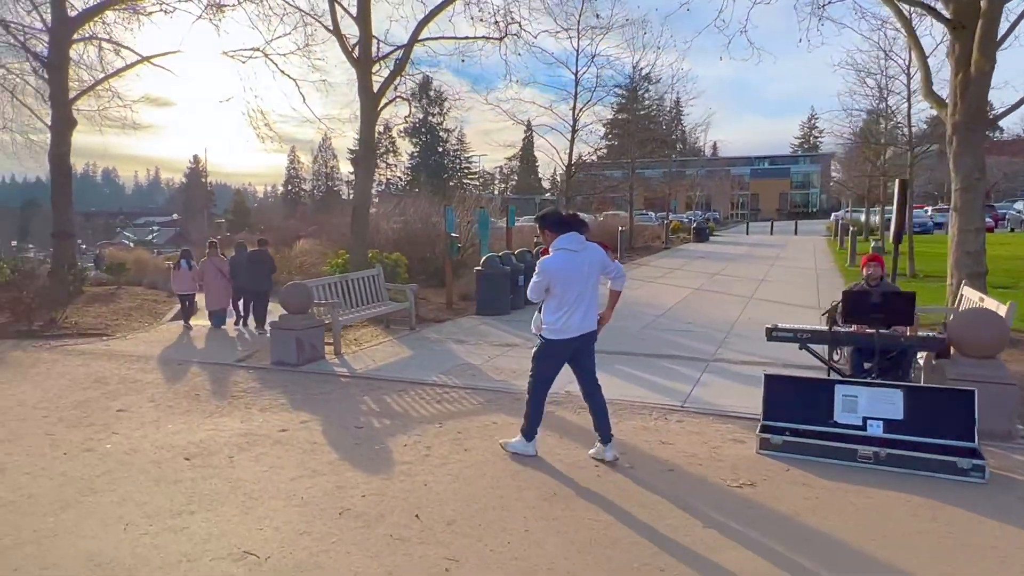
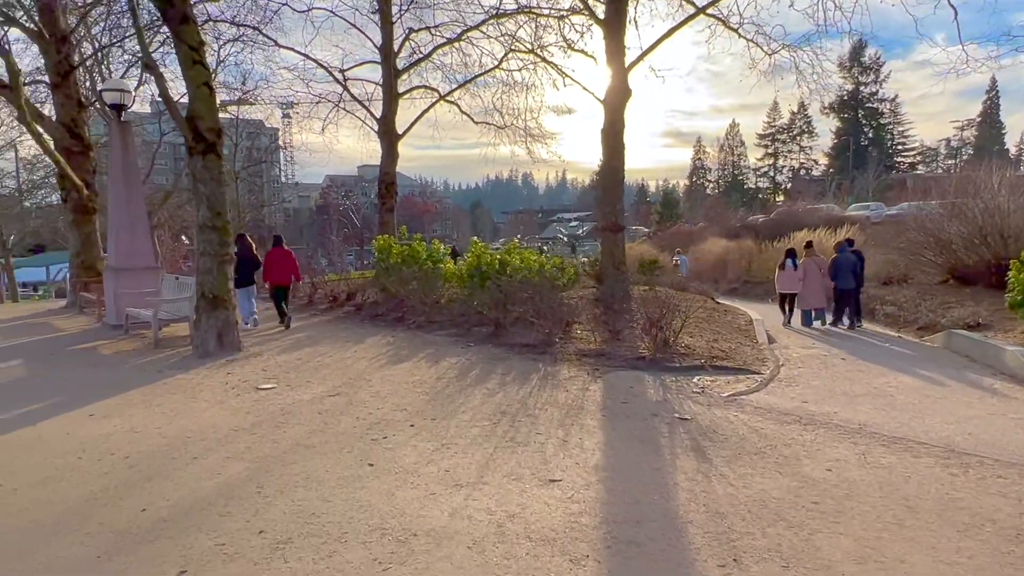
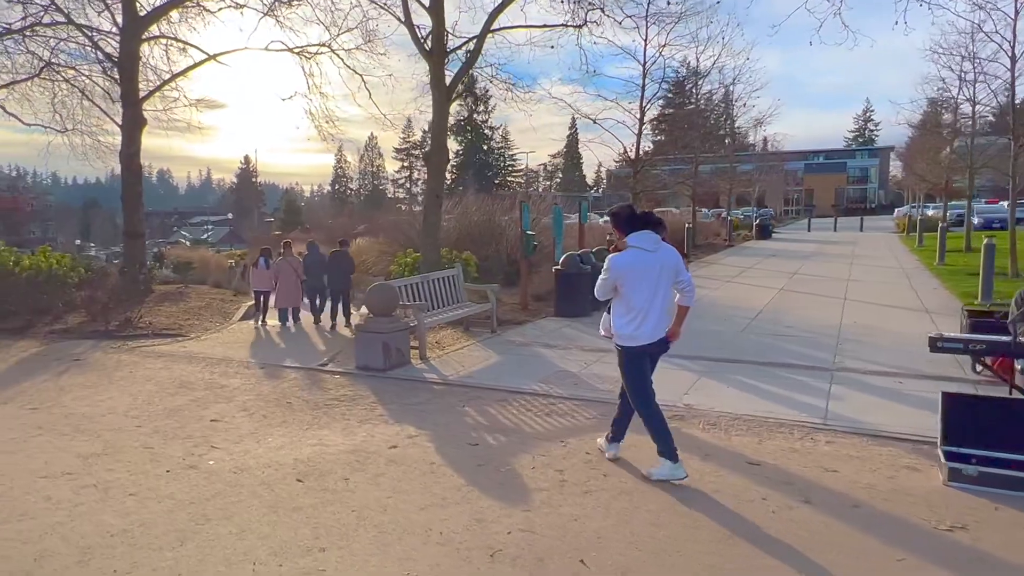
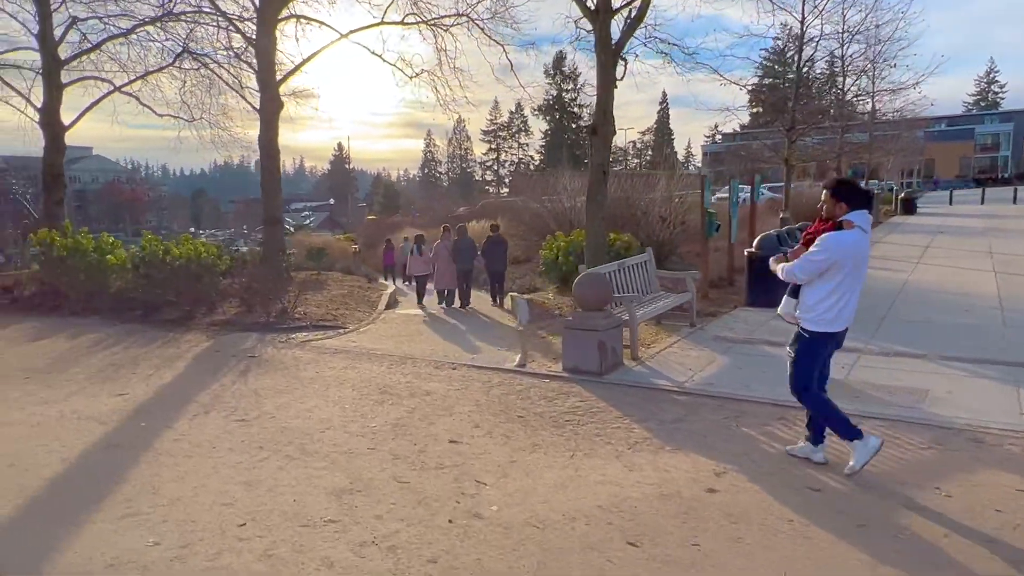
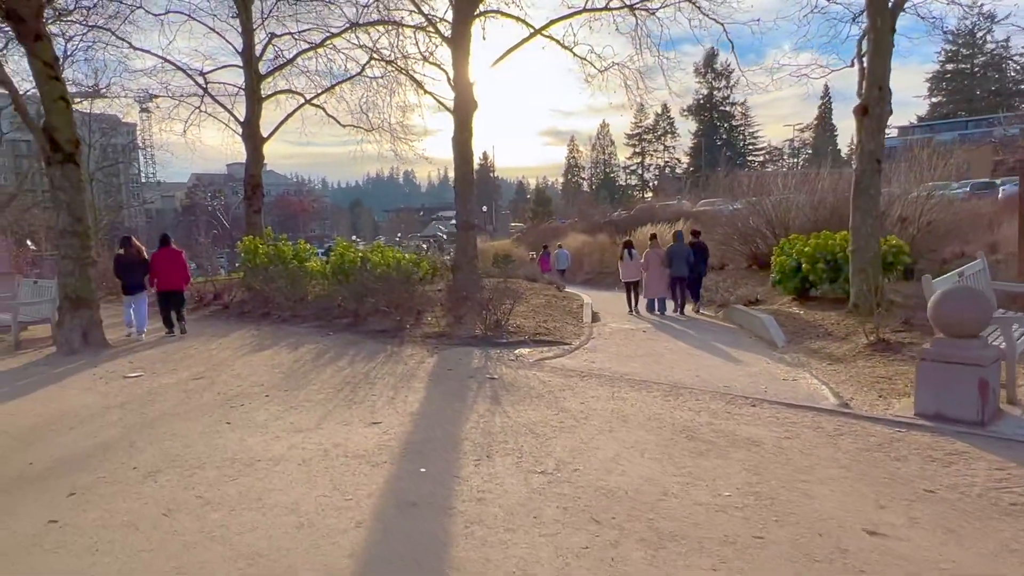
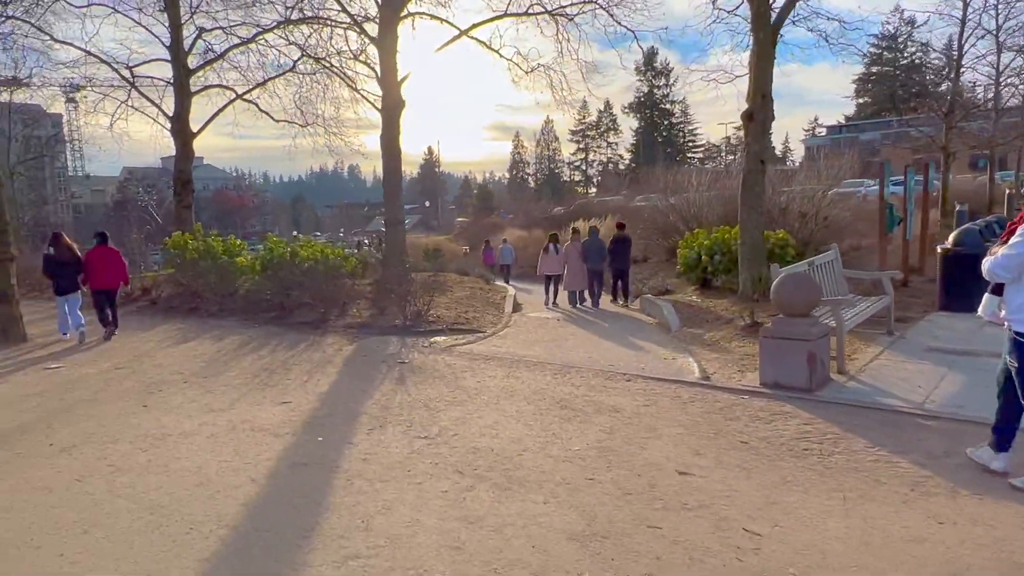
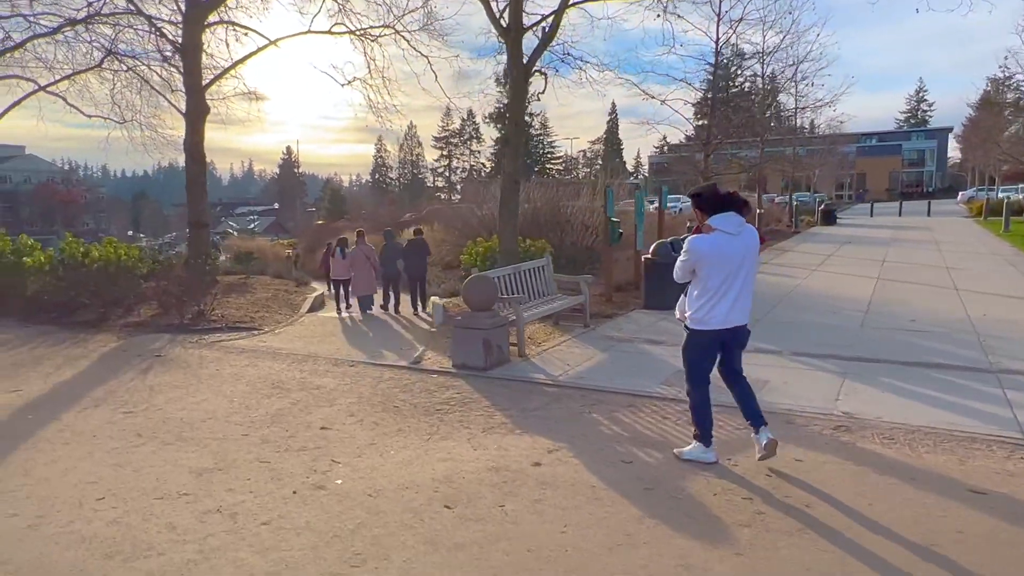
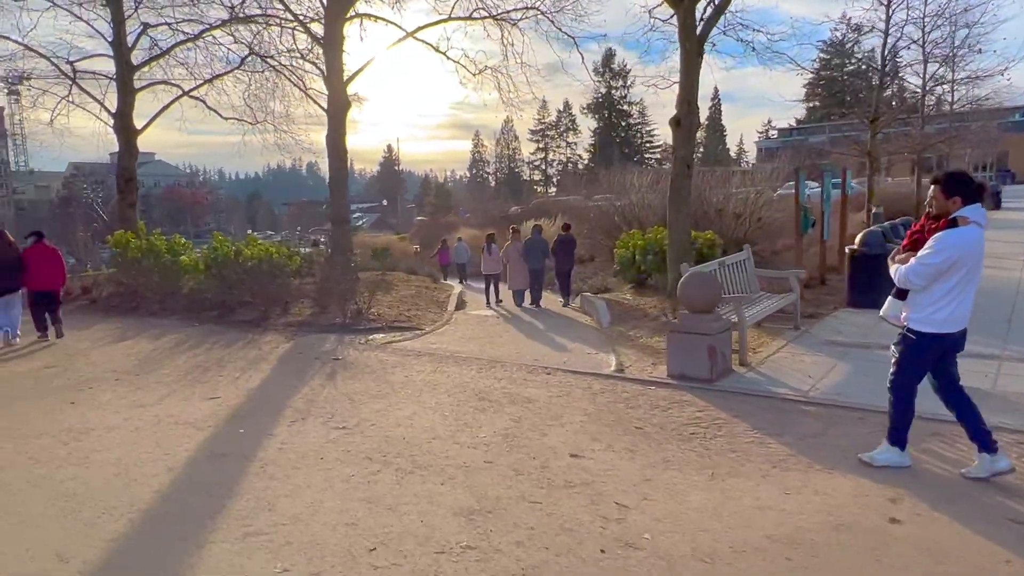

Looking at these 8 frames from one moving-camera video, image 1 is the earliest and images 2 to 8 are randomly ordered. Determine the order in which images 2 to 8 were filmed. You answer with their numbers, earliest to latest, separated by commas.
3, 7, 4, 8, 6, 5, 2
